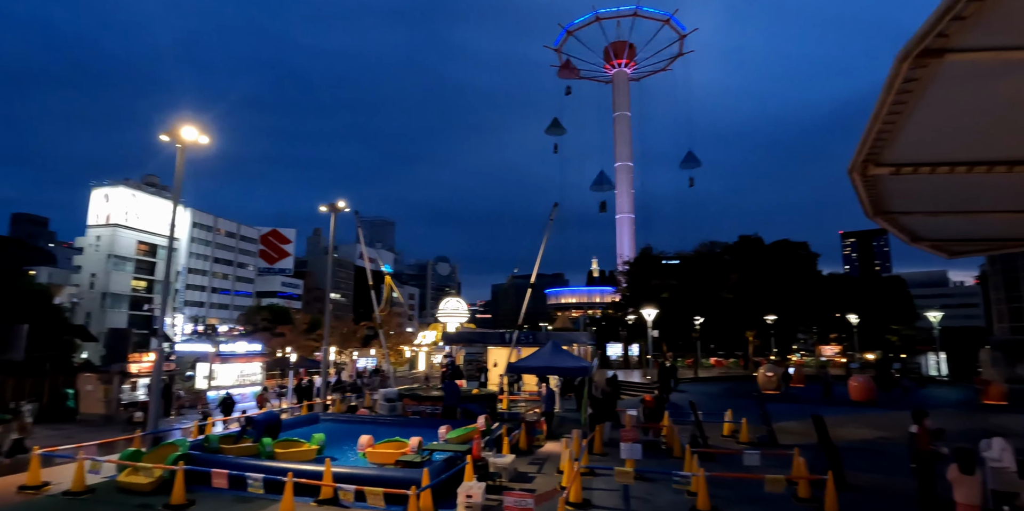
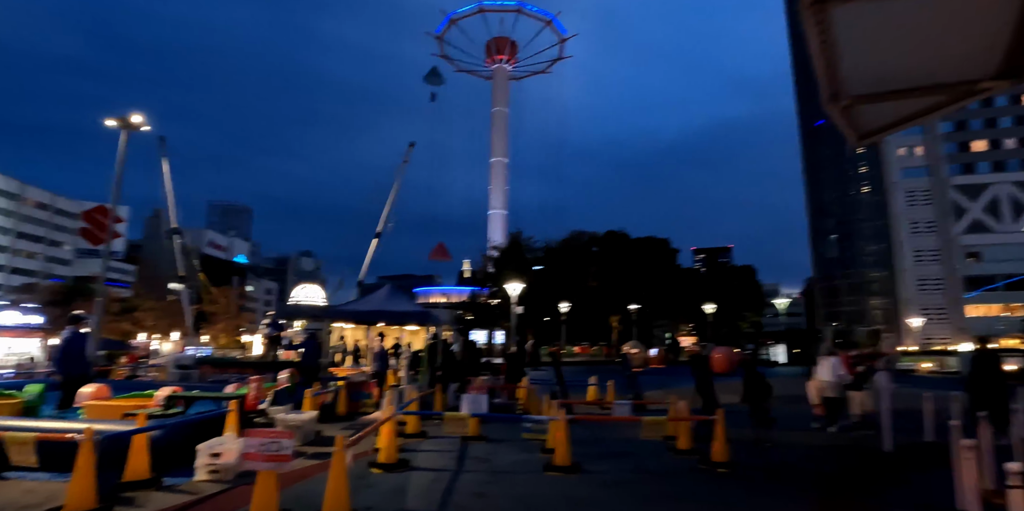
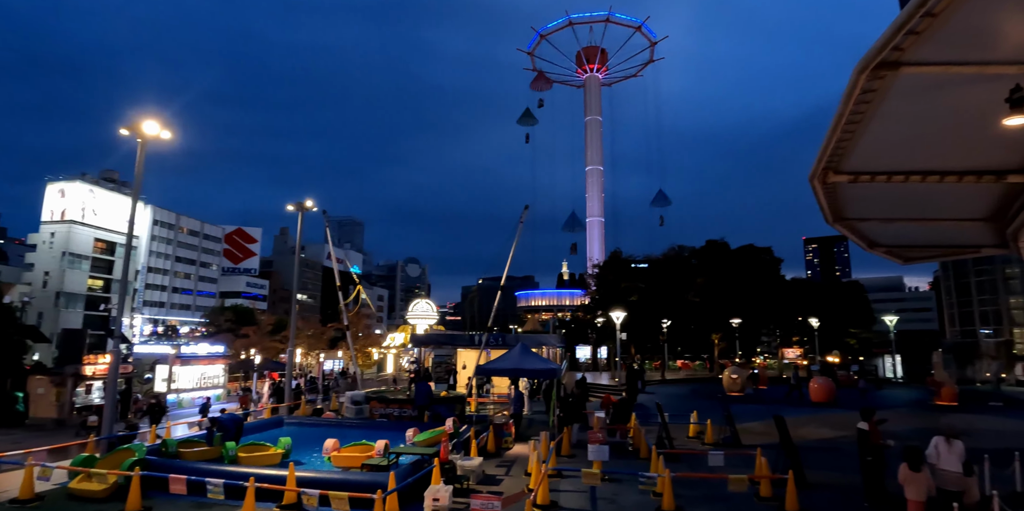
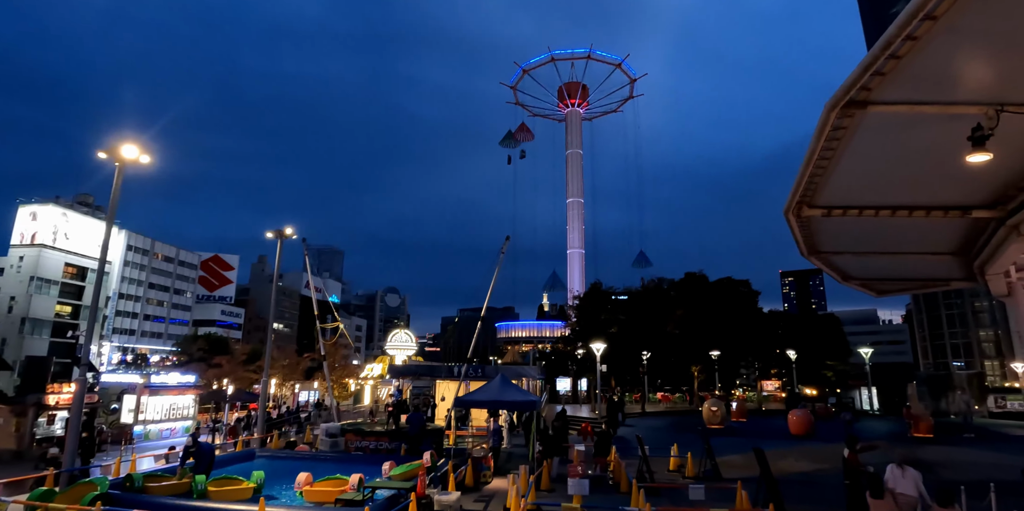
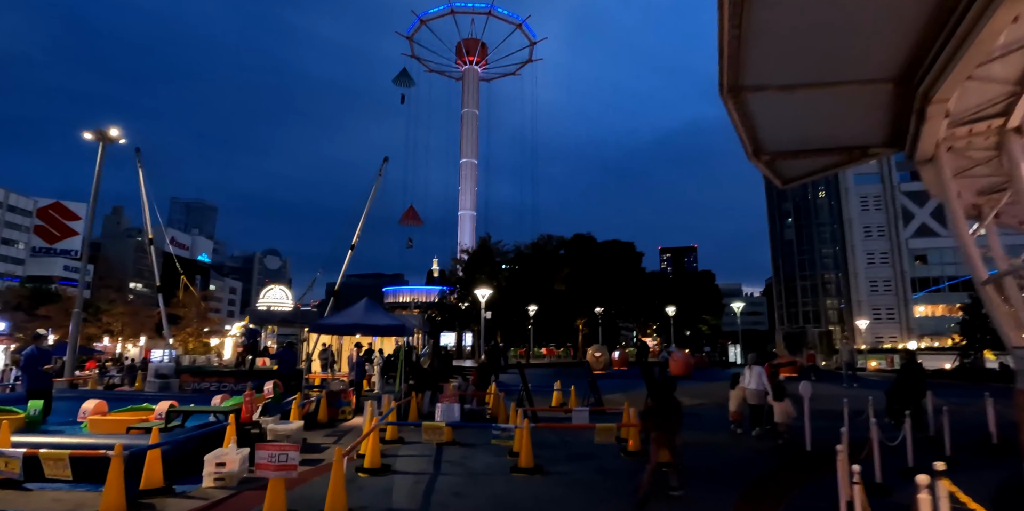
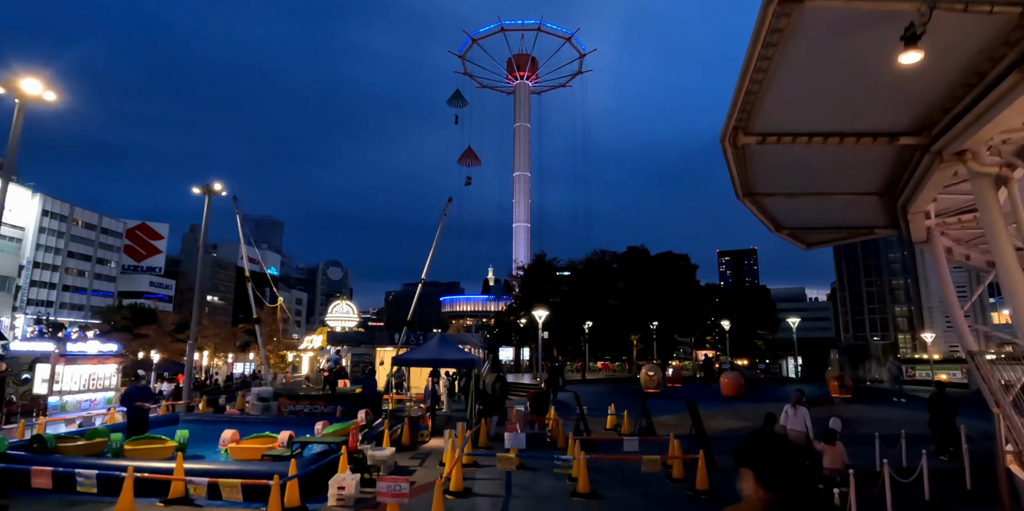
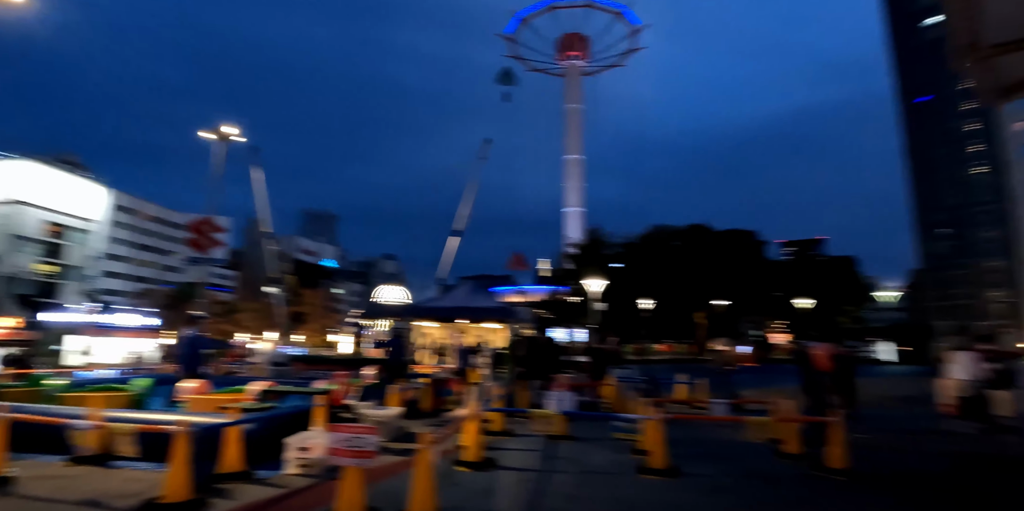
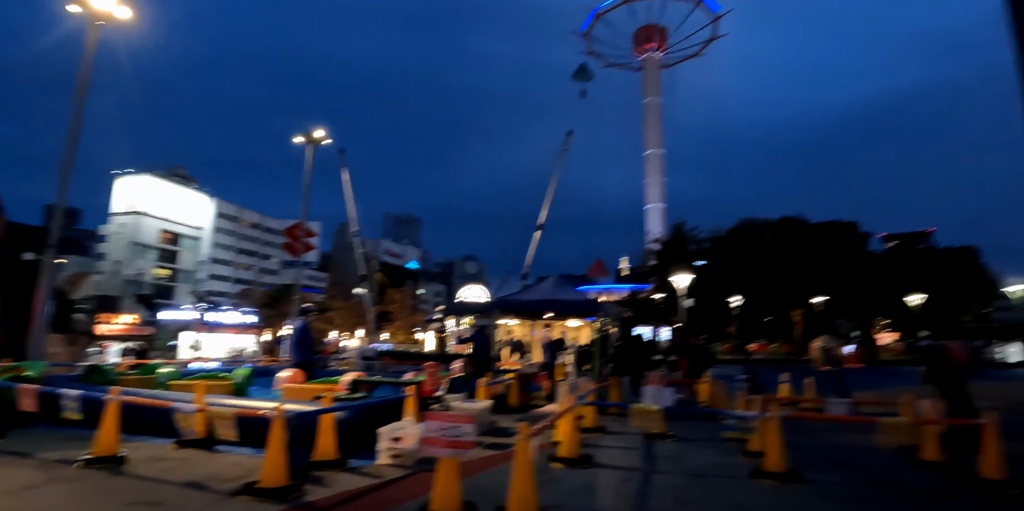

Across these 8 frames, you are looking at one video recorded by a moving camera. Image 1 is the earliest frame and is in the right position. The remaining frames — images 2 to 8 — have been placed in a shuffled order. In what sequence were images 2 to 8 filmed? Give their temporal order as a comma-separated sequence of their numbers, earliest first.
3, 4, 6, 5, 2, 7, 8
